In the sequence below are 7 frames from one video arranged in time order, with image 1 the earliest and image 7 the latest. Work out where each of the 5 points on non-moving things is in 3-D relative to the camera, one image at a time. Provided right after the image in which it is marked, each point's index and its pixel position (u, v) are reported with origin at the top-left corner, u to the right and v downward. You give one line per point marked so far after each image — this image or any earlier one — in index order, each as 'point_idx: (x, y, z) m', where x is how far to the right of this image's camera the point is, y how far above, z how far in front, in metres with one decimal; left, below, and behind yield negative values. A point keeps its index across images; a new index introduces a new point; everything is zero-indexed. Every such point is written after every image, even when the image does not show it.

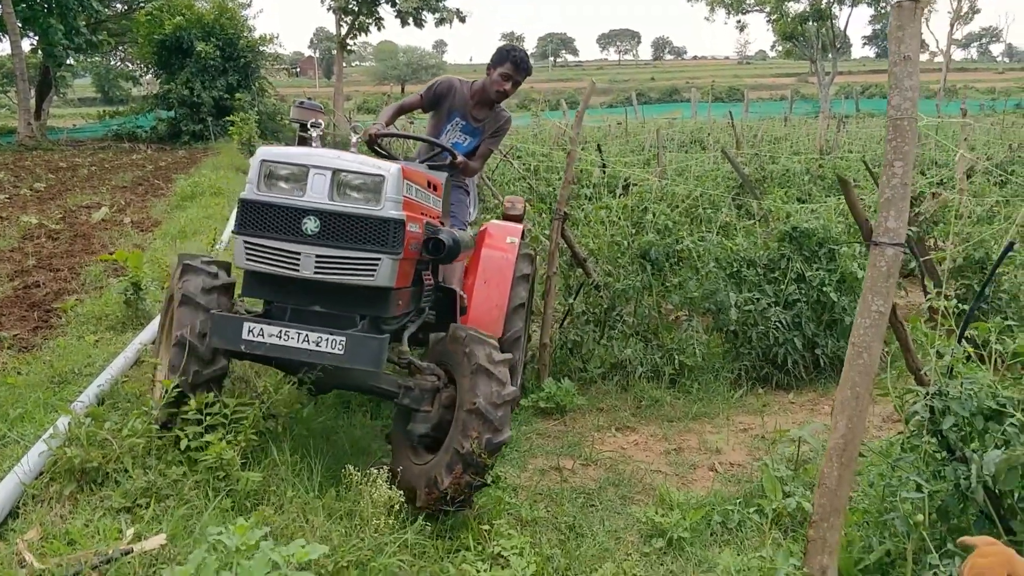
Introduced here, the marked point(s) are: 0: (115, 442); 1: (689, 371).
0: (-1.5, -0.6, +3.4) m
1: (+1.3, -0.6, +6.2) m
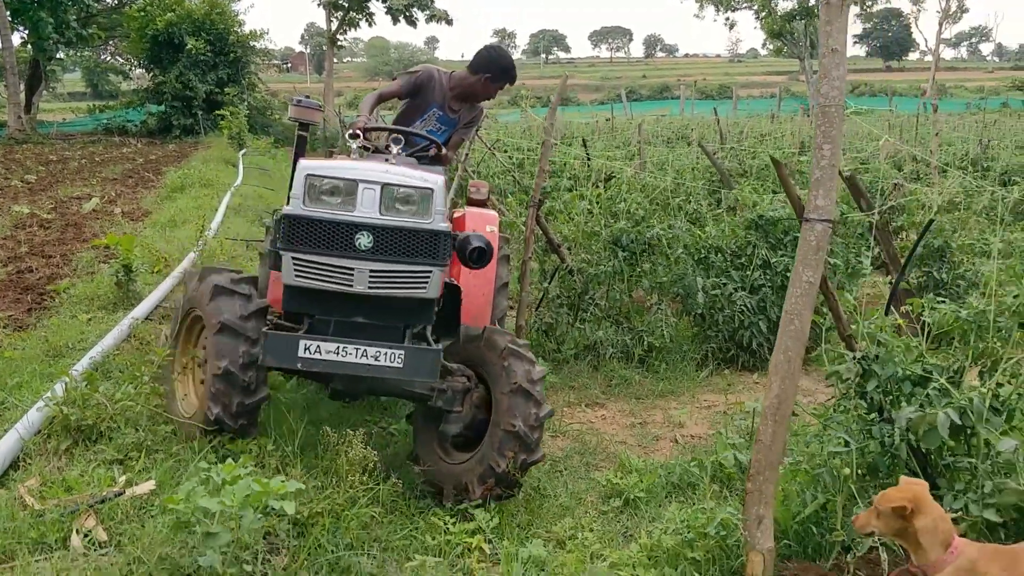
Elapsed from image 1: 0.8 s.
0: (-1.7, -0.5, +3.7) m
1: (+1.1, -0.5, +6.5) m
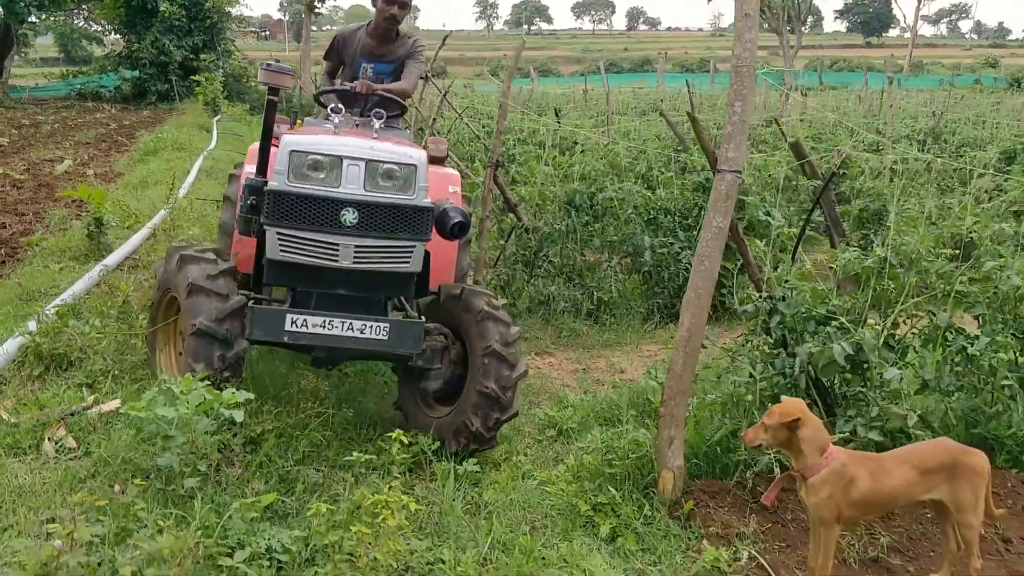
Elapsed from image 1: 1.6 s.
0: (-2.0, -0.2, +3.9) m
1: (+0.7, -0.1, +6.8) m
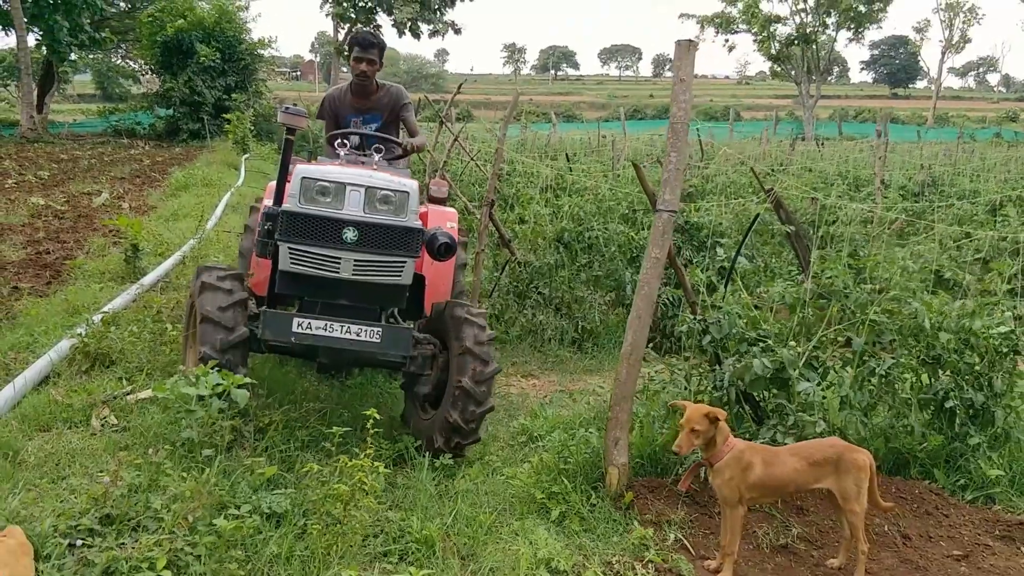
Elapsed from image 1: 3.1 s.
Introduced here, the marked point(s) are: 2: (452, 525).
0: (-2.1, -0.3, +4.7) m
1: (+0.7, -0.4, +7.5) m
2: (-0.3, -1.0, +3.8) m
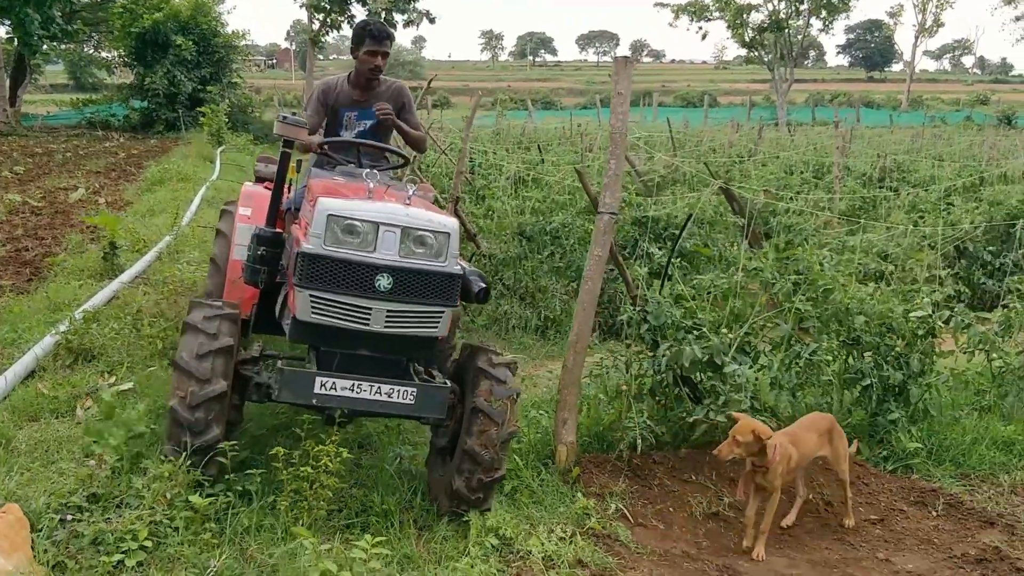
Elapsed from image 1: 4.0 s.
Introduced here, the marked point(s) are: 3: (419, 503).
0: (-2.3, -0.3, +5.0) m
1: (+0.4, -0.3, +7.8) m
2: (-0.5, -1.0, +4.1) m
3: (-0.4, -1.0, +4.1) m
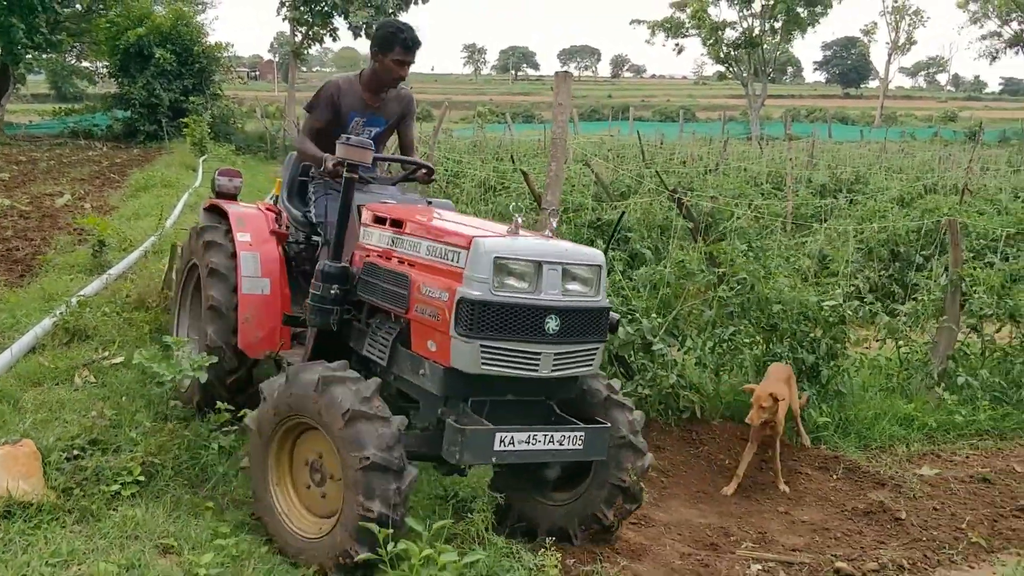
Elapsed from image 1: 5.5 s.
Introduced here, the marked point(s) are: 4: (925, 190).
0: (-2.6, -0.2, +5.5) m
1: (0.0, -0.3, +8.4) m
2: (-0.8, -0.9, +4.7) m
3: (-0.7, -0.9, +4.7) m
4: (+6.7, +1.6, +14.0) m
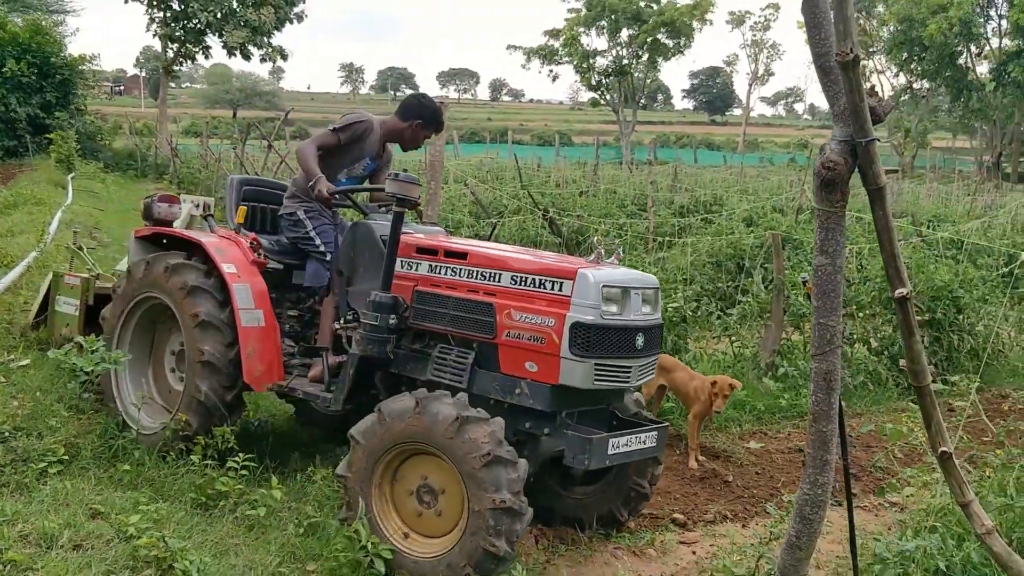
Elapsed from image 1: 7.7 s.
0: (-3.4, -0.3, +5.8) m
1: (-1.2, -0.4, +9.0) m
2: (-1.4, -0.9, +5.2) m
3: (-1.4, -0.9, +5.2) m
4: (+4.6, +1.4, +15.4) m
